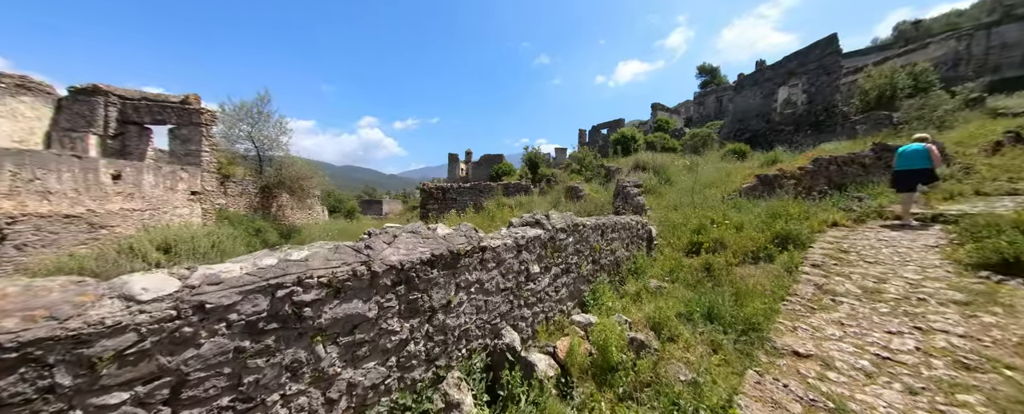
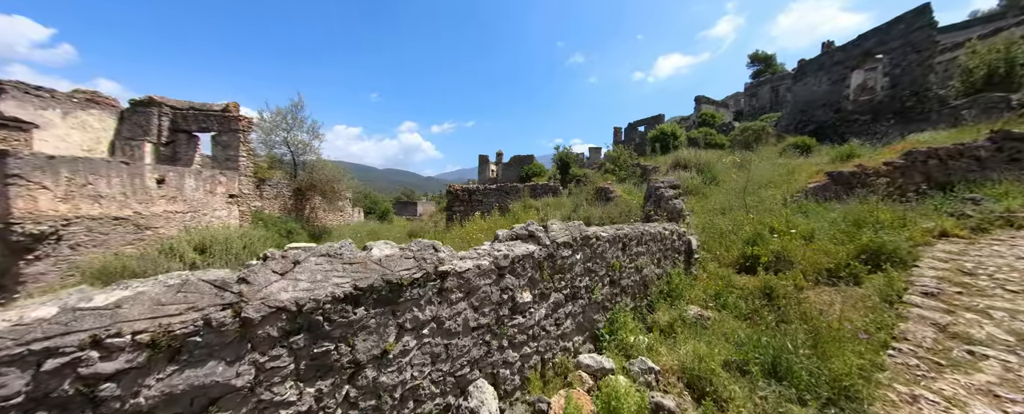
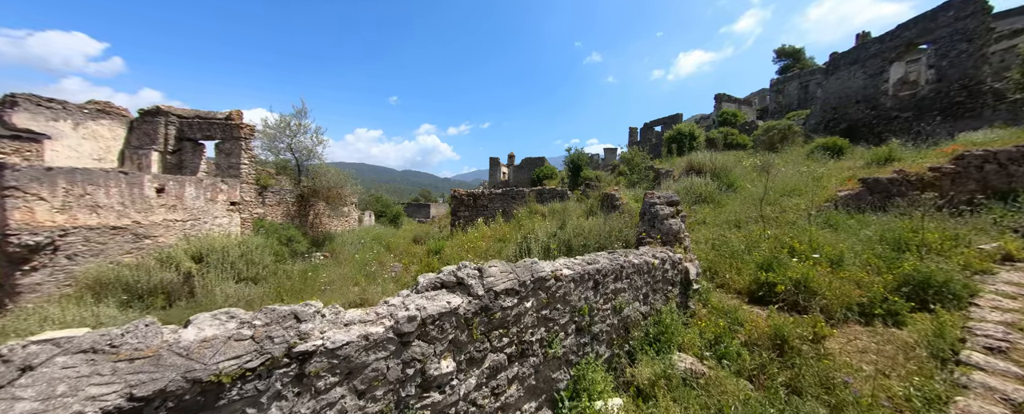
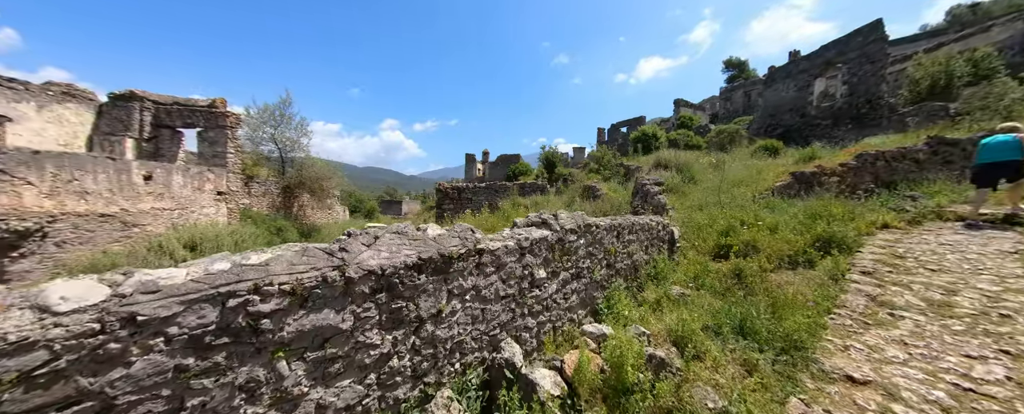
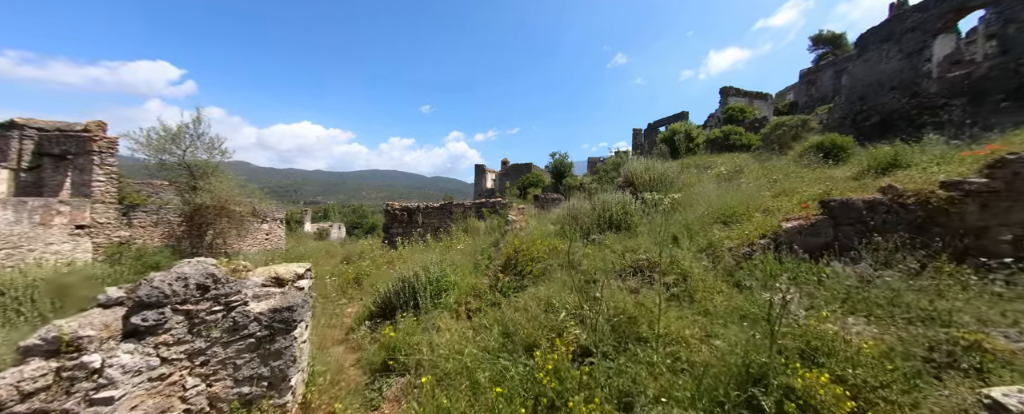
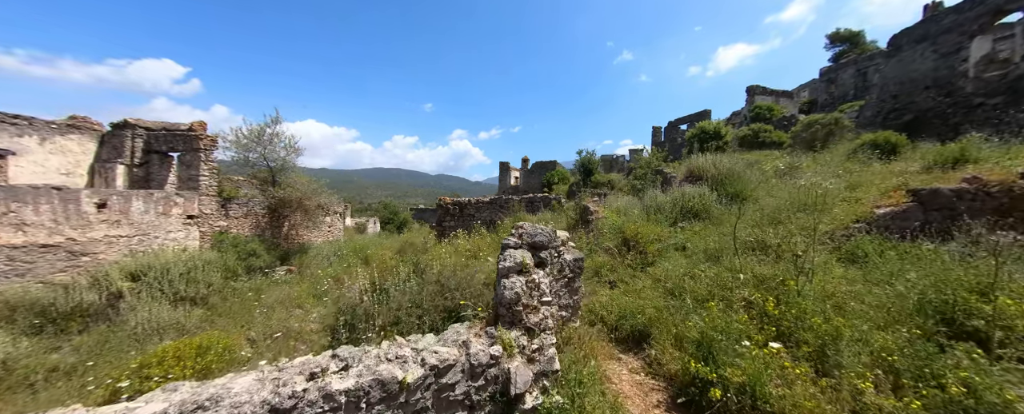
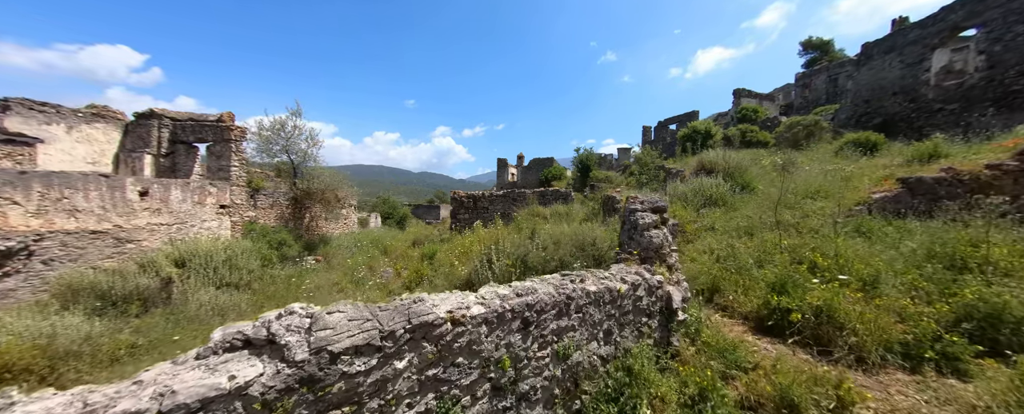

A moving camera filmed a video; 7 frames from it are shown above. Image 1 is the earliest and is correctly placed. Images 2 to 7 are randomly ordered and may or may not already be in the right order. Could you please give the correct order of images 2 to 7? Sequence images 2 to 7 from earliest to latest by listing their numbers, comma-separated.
4, 2, 3, 7, 6, 5
